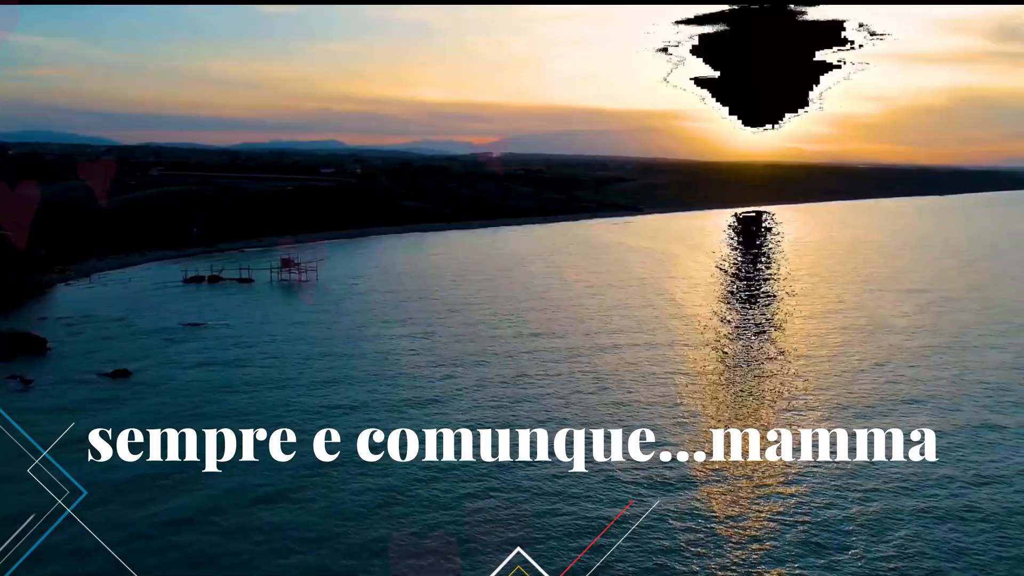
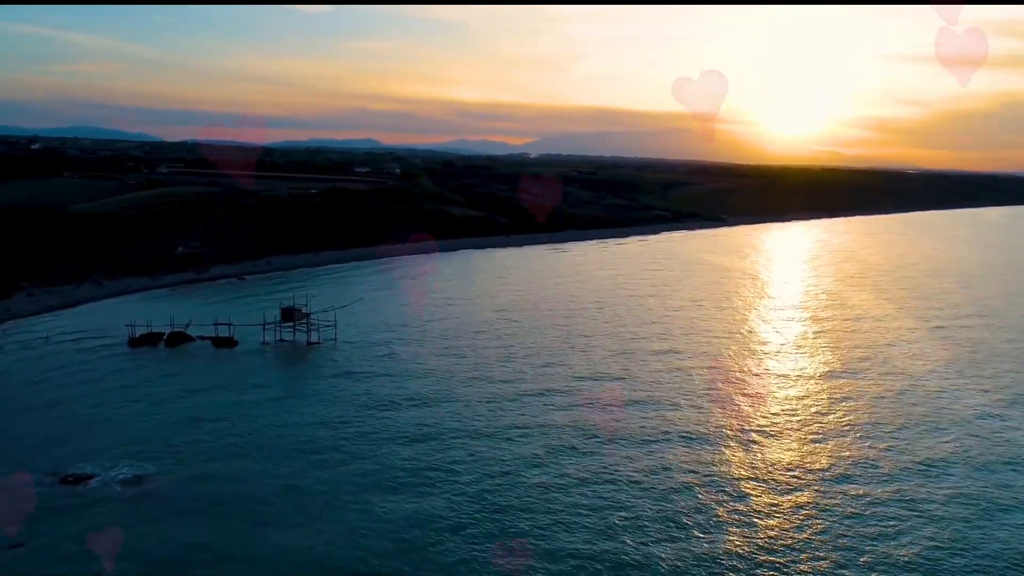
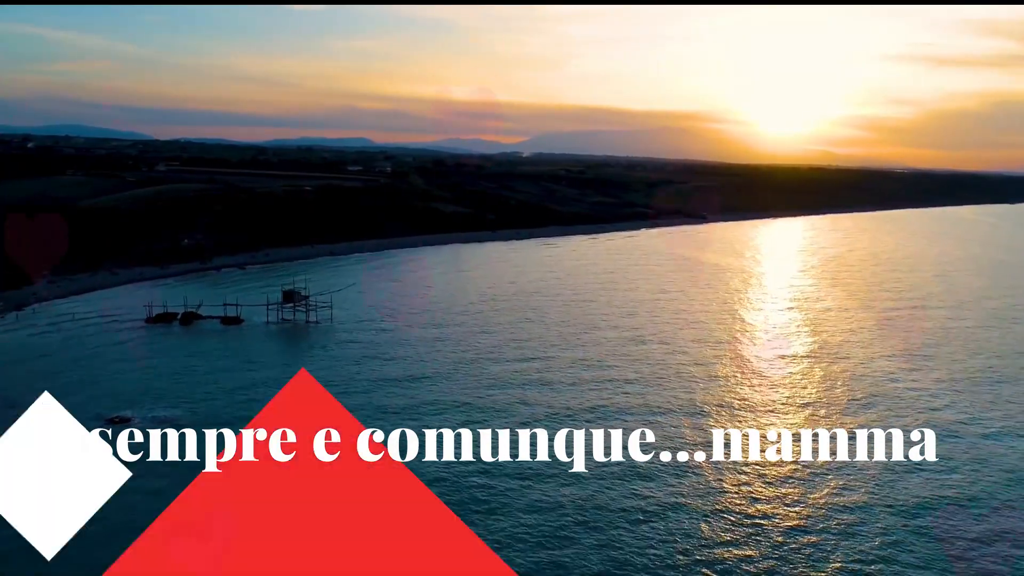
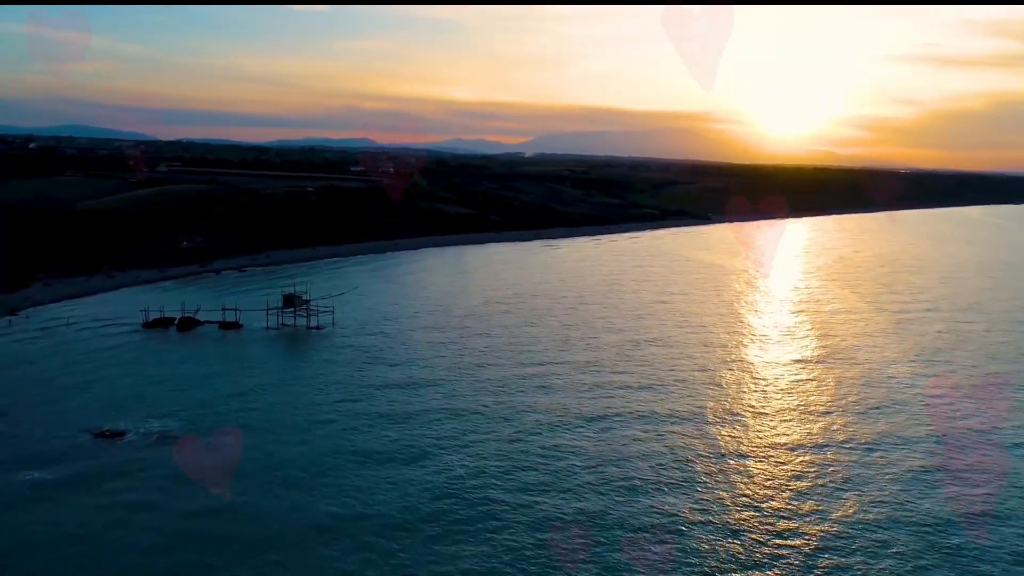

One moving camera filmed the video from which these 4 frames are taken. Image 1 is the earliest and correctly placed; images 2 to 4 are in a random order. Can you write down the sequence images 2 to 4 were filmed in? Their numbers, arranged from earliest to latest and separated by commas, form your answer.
3, 4, 2
